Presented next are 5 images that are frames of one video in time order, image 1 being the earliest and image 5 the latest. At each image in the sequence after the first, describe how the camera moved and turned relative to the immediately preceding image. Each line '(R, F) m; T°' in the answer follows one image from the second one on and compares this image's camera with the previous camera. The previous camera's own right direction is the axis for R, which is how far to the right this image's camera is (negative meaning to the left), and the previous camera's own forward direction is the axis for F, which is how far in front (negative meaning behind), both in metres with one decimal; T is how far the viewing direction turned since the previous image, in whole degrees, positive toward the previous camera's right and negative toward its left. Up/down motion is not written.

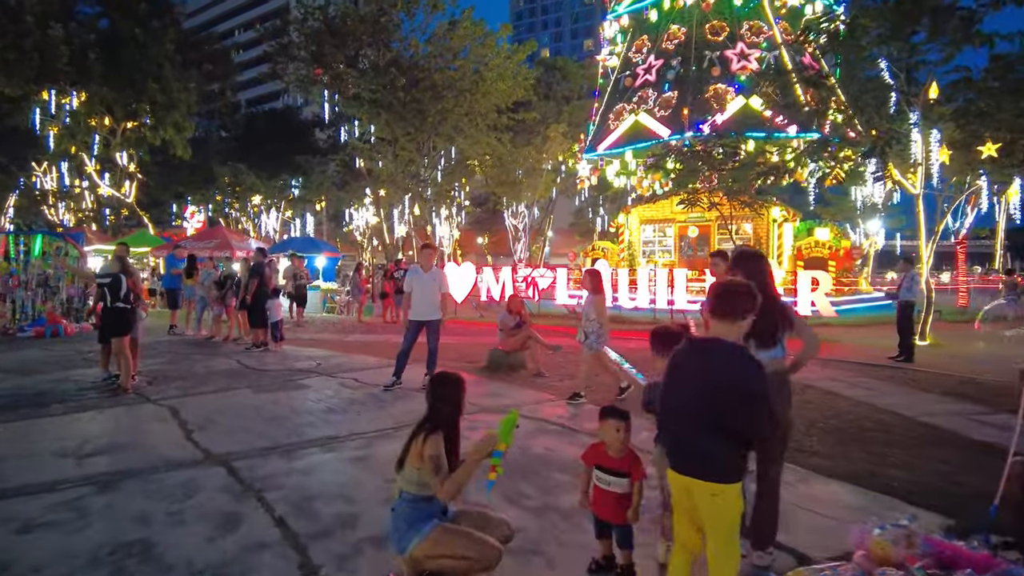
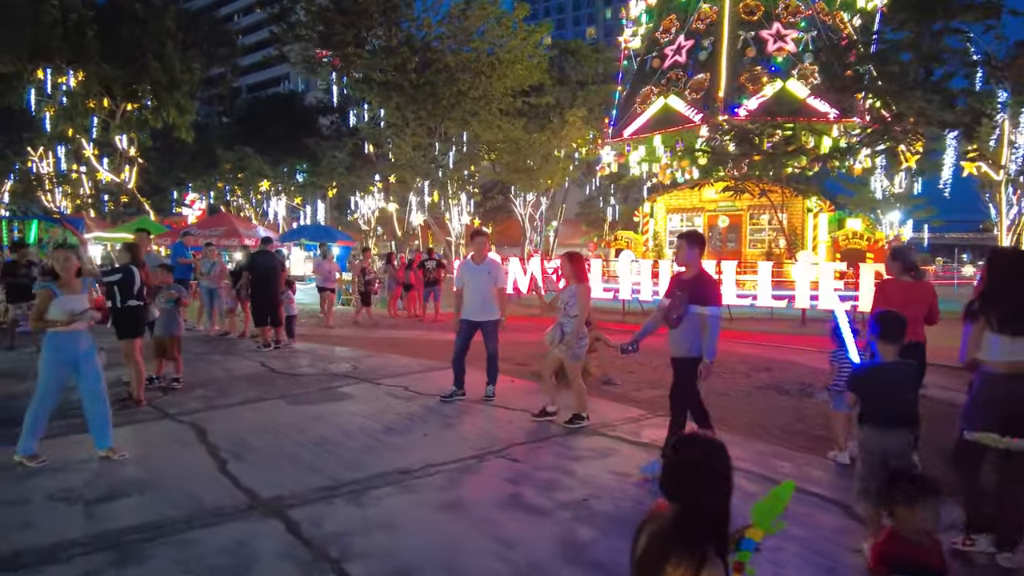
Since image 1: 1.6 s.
(-0.9, +1.2) m; 0°
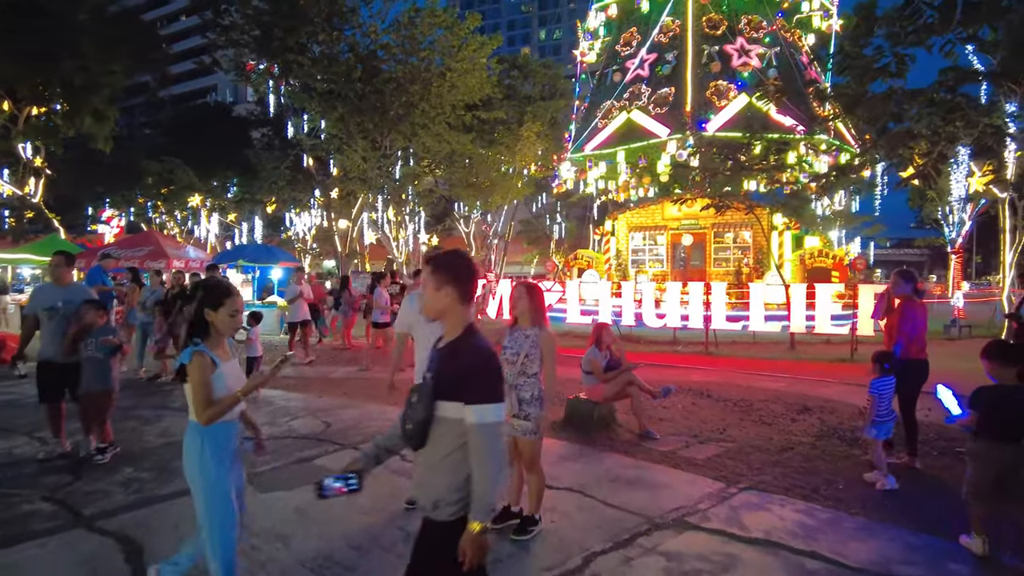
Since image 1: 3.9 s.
(-0.8, +1.6) m; +6°
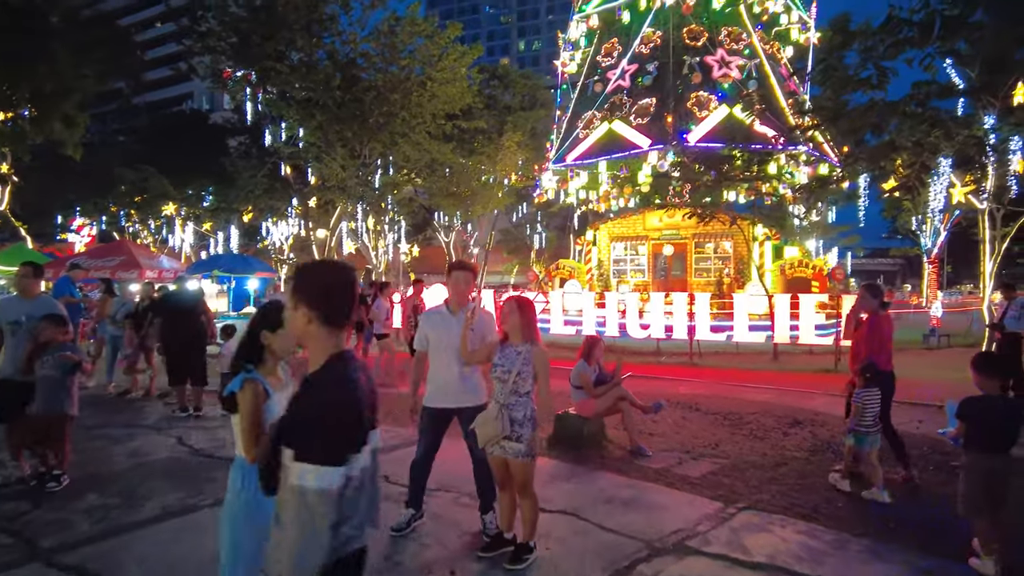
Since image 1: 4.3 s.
(-0.1, +0.2) m; +2°
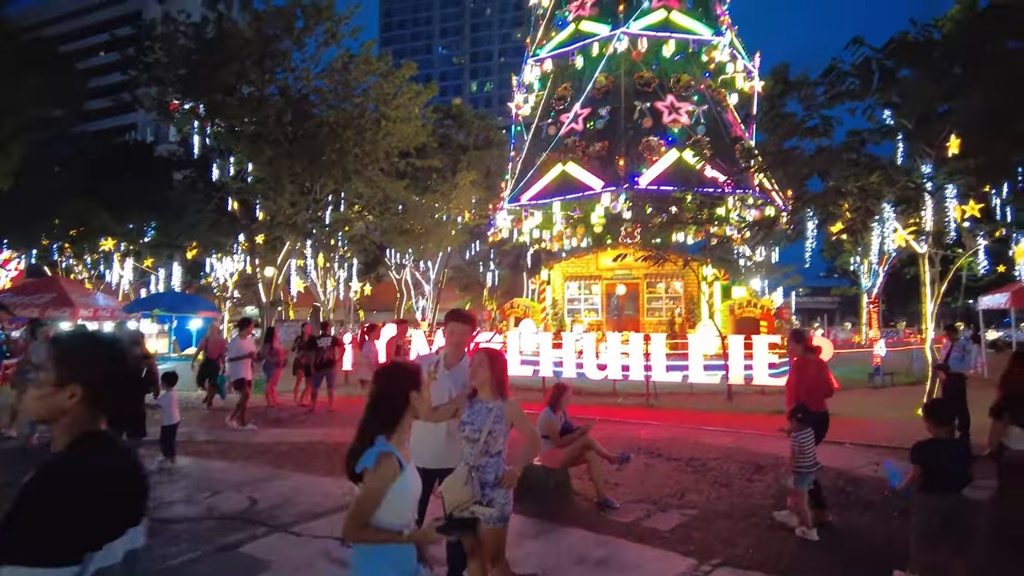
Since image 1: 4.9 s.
(-0.1, +0.2) m; +4°
